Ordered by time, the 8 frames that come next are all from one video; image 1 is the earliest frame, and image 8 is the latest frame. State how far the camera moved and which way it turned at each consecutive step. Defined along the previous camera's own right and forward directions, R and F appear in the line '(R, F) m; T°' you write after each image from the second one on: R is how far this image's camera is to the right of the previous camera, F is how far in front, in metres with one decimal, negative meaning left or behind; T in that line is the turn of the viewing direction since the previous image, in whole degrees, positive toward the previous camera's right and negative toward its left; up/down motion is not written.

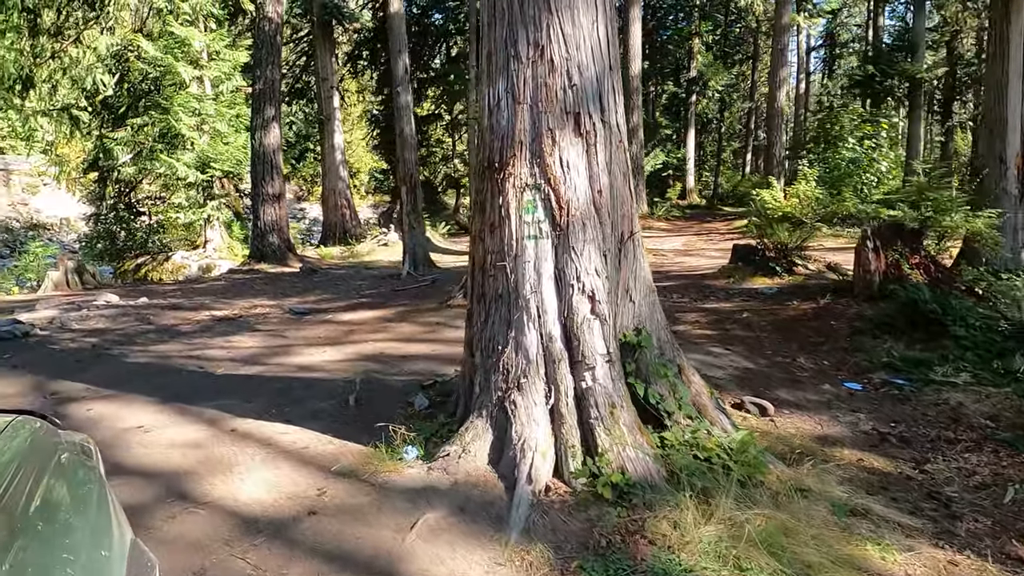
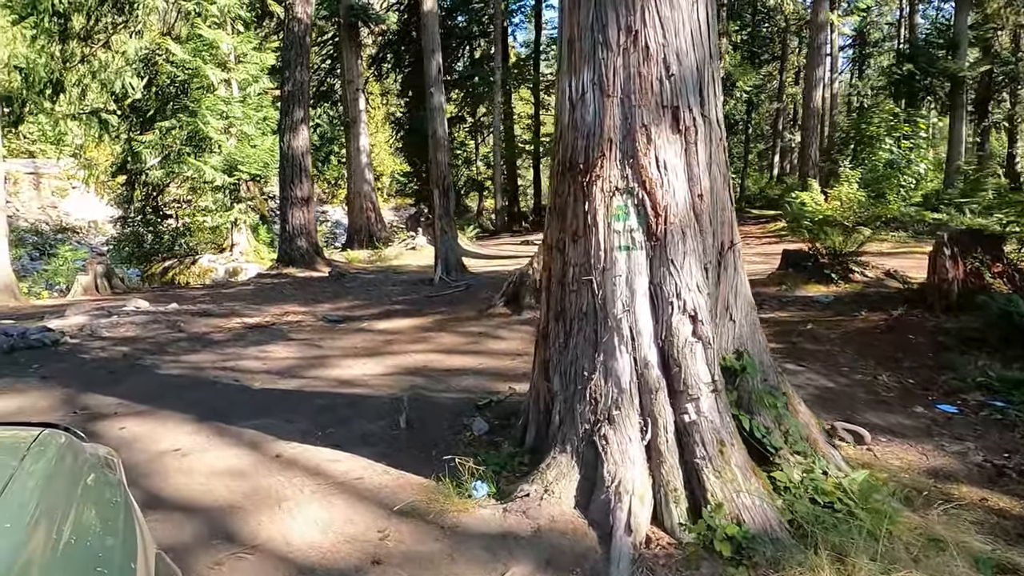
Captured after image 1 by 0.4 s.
(-0.2, +0.3) m; -2°
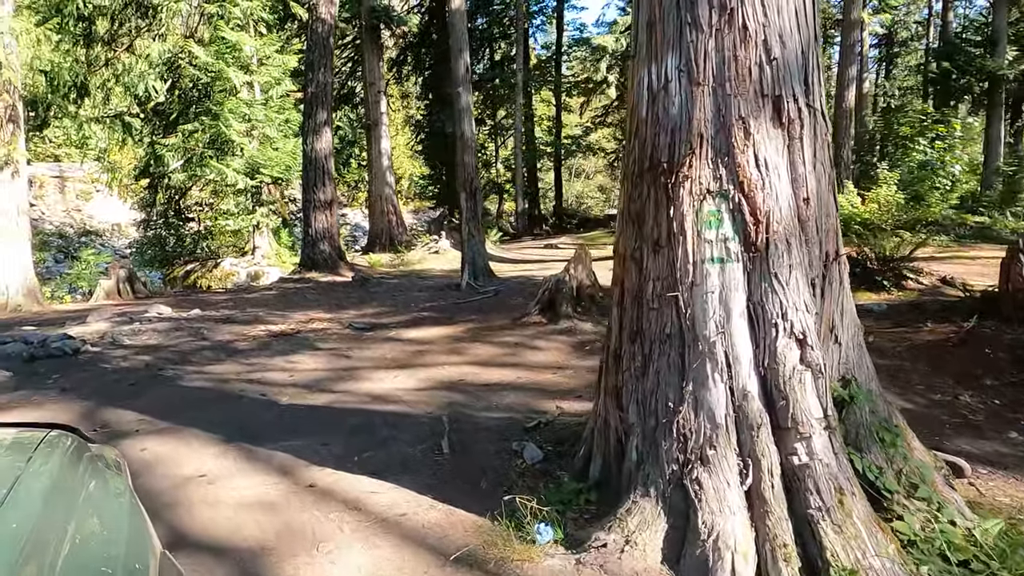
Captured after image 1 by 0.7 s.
(-0.2, +0.3) m; -1°
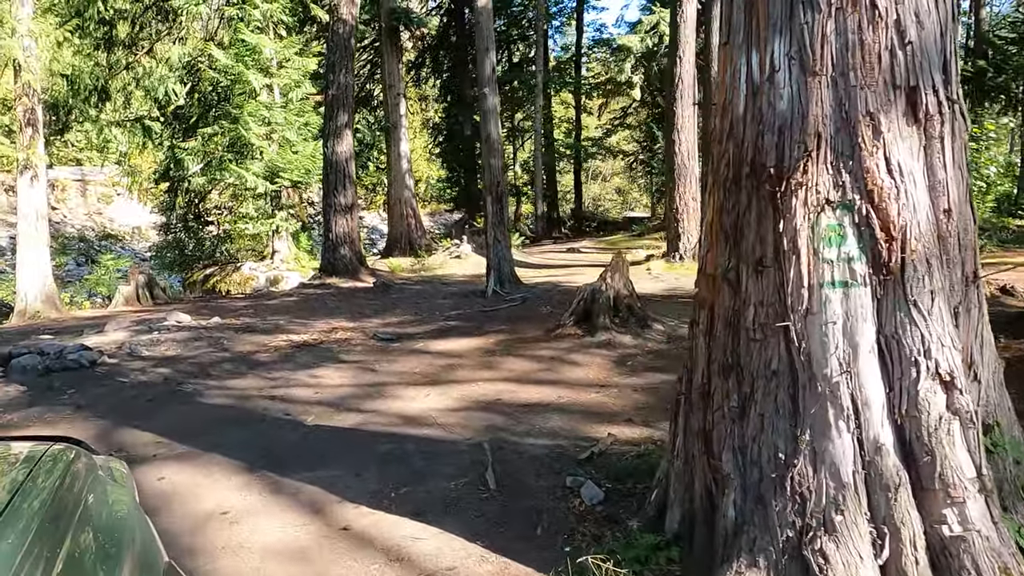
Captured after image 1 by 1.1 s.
(-0.2, +0.3) m; -1°
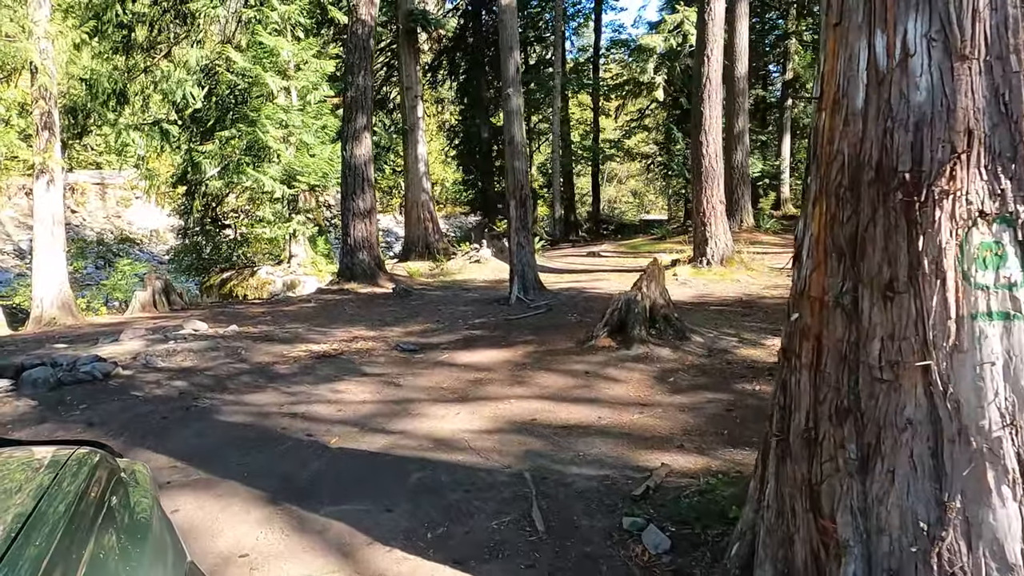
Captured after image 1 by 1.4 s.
(-0.1, +0.3) m; -1°
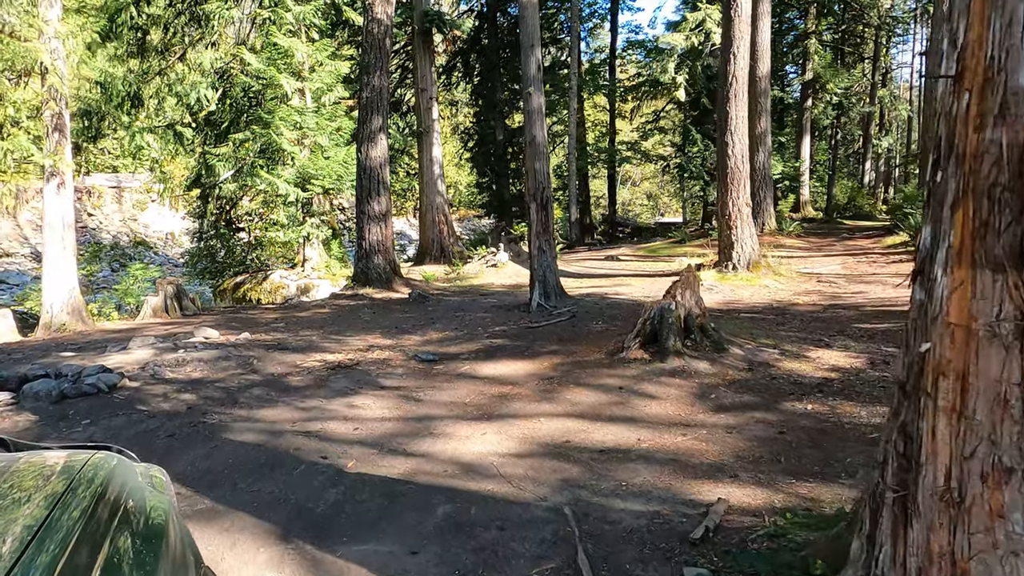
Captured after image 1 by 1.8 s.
(-0.1, +0.3) m; -1°
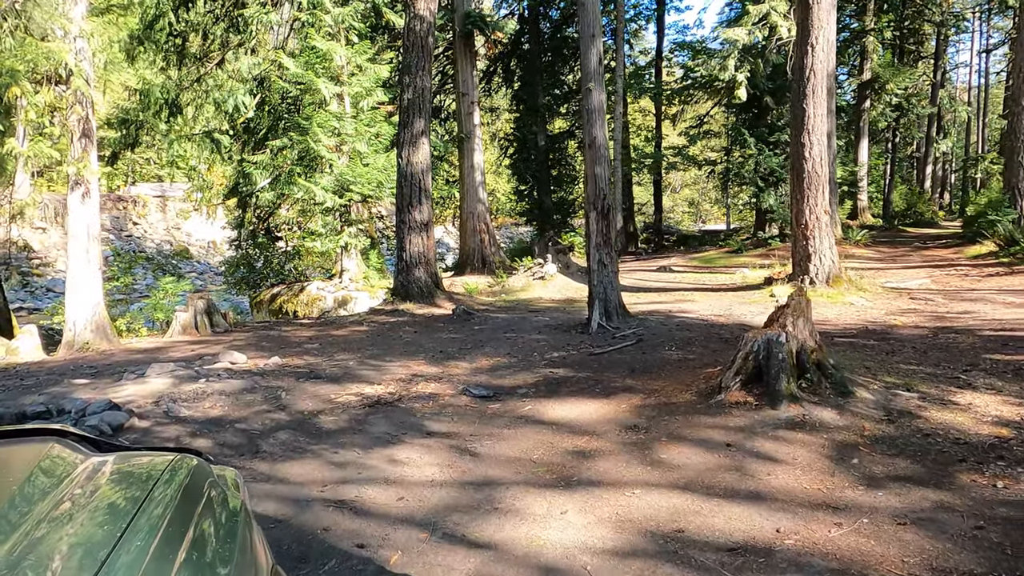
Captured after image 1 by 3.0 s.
(-0.2, +0.9) m; -3°
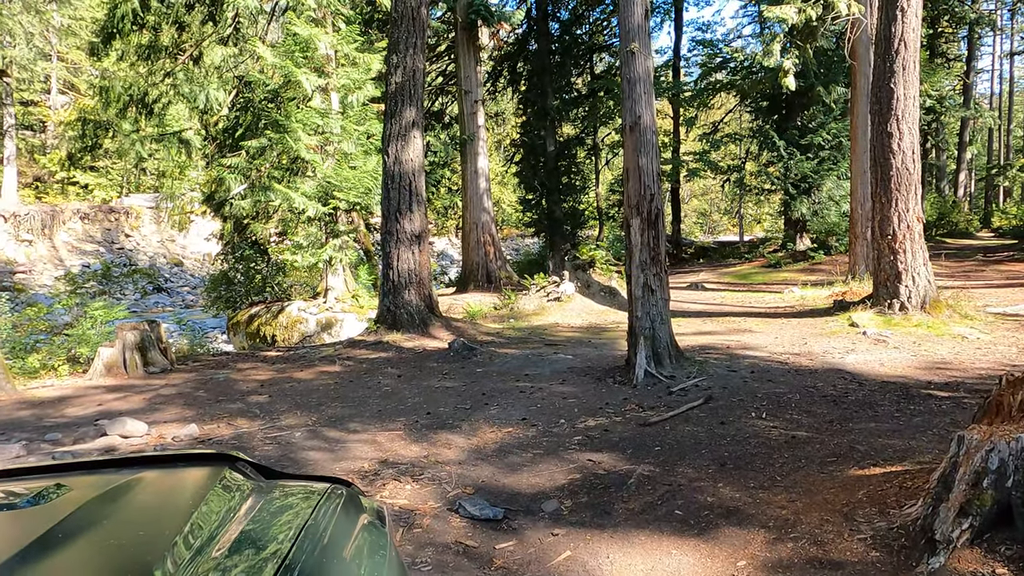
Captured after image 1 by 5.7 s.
(-0.1, +2.0) m; 0°
